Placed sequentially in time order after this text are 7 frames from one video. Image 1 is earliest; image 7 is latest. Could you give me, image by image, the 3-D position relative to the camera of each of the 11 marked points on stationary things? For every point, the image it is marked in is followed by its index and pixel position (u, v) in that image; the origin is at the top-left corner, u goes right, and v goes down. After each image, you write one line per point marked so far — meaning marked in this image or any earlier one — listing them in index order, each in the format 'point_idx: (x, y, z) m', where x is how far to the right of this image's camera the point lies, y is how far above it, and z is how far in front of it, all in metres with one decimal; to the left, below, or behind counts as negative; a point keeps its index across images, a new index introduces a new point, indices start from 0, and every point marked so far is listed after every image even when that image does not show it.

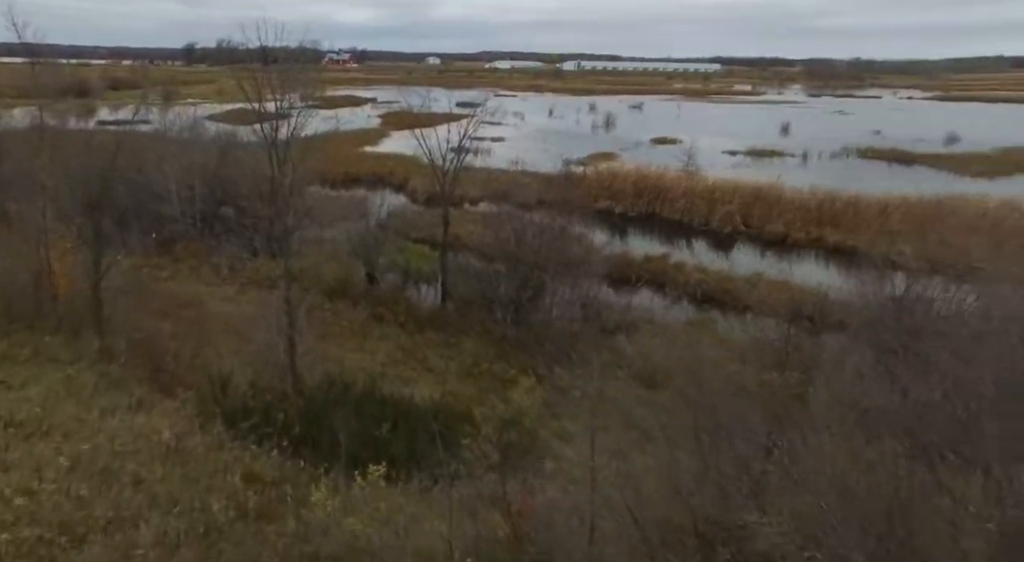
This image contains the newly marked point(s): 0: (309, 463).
0: (-2.2, -2.0, +8.3) m
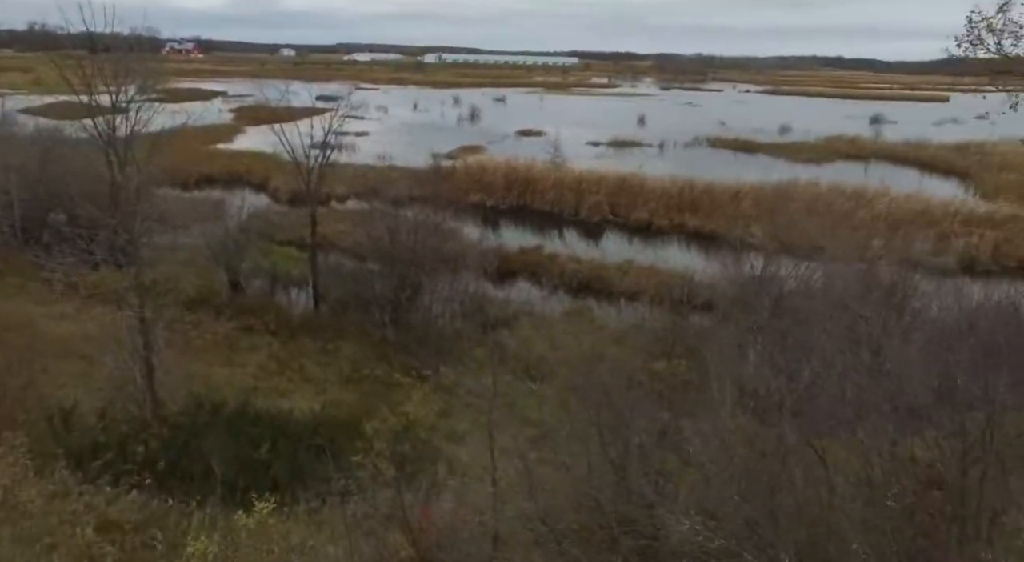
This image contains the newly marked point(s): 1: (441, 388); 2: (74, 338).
0: (-3.3, -2.1, +7.5) m
1: (-0.9, -1.3, +9.9) m
2: (-6.5, -0.8, +11.4) m
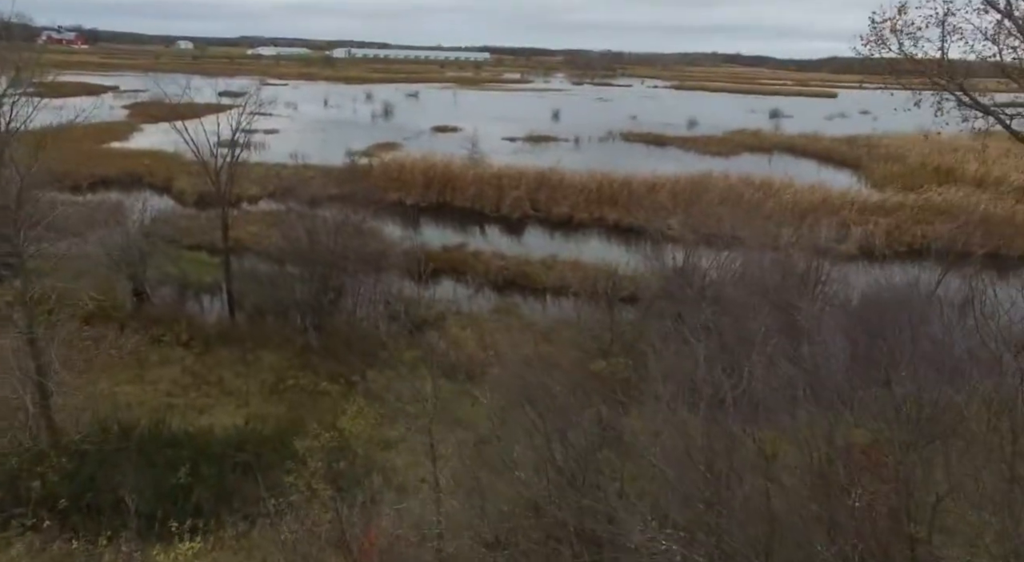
0: (-3.8, -2.2, +6.9) m
1: (-1.7, -1.3, +9.6) m
2: (-7.5, -1.0, +10.4) m
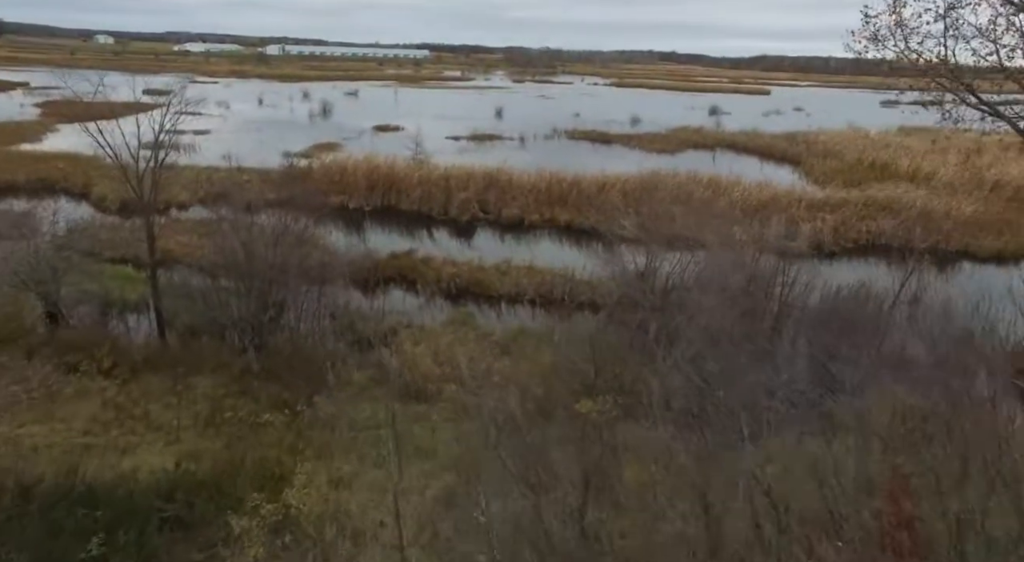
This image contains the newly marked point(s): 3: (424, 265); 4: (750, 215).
0: (-4.1, -2.5, +5.9) m
1: (-2.2, -1.5, +8.7) m
2: (-8.0, -1.3, +9.2) m
3: (-1.6, +0.3, +14.5) m
4: (+6.0, +1.6, +19.3) m
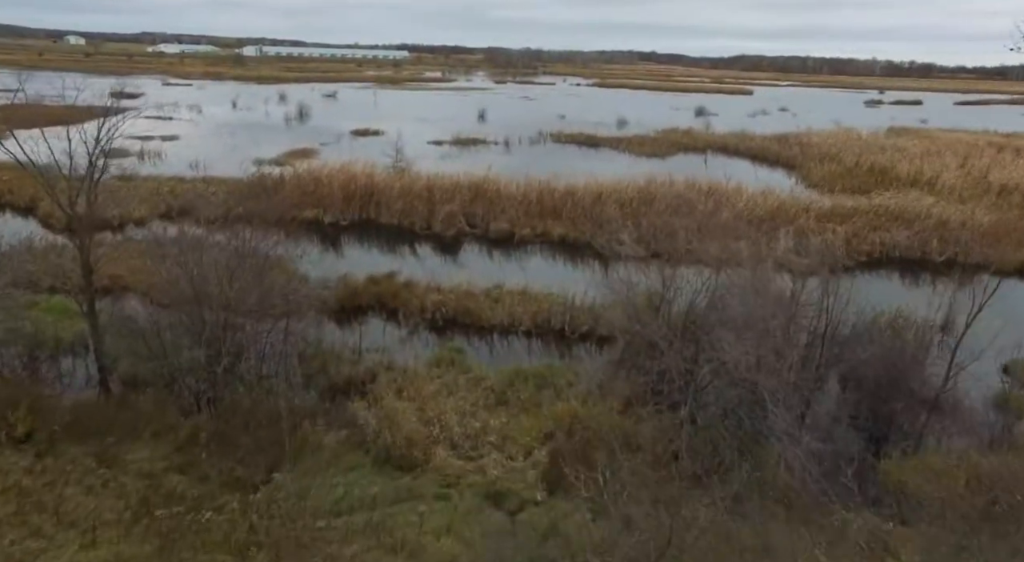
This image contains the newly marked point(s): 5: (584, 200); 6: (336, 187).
0: (-4.0, -2.9, +4.4) m
1: (-2.2, -2.0, +7.2) m
2: (-8.0, -1.9, +7.5) m
3: (-1.8, -0.2, +13.0) m
4: (+5.7, +1.2, +18.0) m
5: (+1.8, +2.0, +19.2) m
6: (-4.5, +2.5, +19.8) m
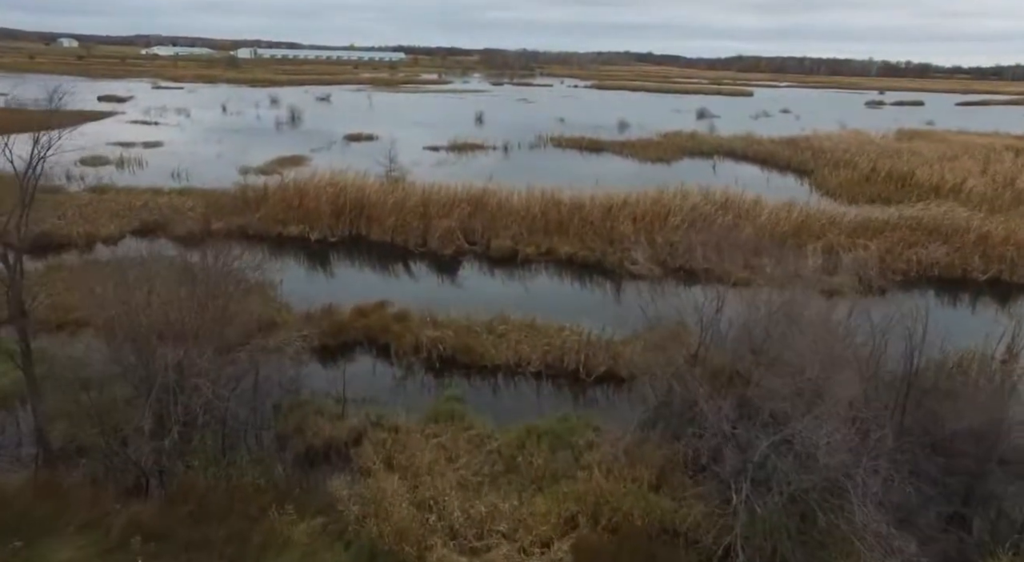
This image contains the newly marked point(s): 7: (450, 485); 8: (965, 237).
0: (-3.8, -3.4, +2.9) m
1: (-2.0, -2.4, +5.7) m
2: (-7.8, -2.3, +6.0) m
3: (-1.7, -0.6, +11.5) m
4: (+5.8, +0.8, +16.5) m
5: (+1.8, +1.5, +17.7) m
6: (-4.5, +2.0, +18.3) m
7: (-0.6, -1.9, +7.3) m
8: (+9.9, +0.9, +16.9) m
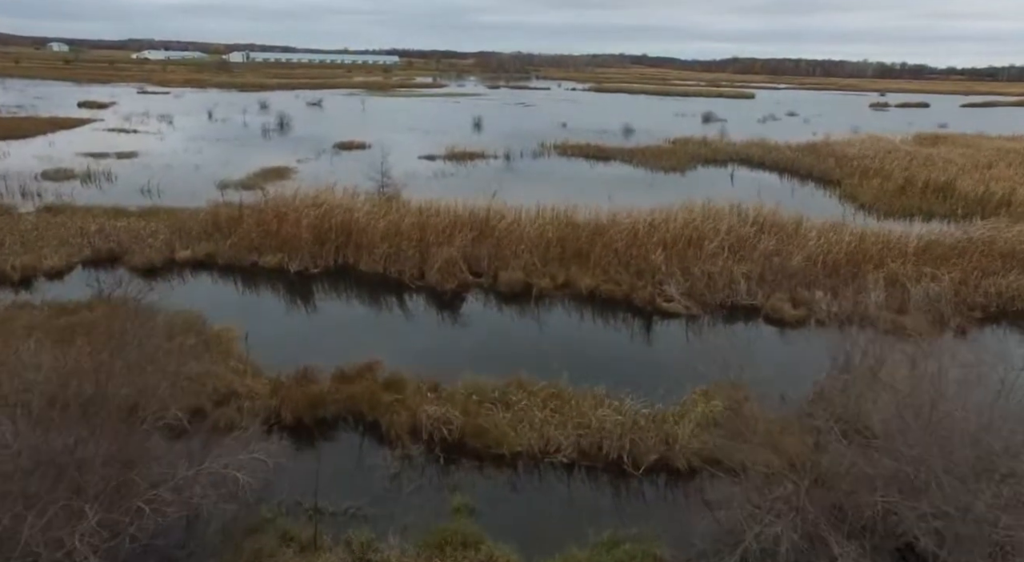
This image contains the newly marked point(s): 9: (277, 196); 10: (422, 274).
0: (-3.5, -4.1, +0.5) m
1: (-1.7, -3.1, +3.4) m
2: (-7.5, -3.1, +3.6) m
3: (-1.4, -1.3, +9.1) m
4: (+6.0, +0.1, +14.2) m
5: (+2.0, +0.8, +15.4) m
6: (-4.3, +1.2, +15.9) m
7: (-0.3, -2.6, +4.9) m
8: (+10.1, +0.3, +14.6) m
9: (-5.5, +2.0, +18.4) m
10: (-1.7, +0.2, +15.0) m
